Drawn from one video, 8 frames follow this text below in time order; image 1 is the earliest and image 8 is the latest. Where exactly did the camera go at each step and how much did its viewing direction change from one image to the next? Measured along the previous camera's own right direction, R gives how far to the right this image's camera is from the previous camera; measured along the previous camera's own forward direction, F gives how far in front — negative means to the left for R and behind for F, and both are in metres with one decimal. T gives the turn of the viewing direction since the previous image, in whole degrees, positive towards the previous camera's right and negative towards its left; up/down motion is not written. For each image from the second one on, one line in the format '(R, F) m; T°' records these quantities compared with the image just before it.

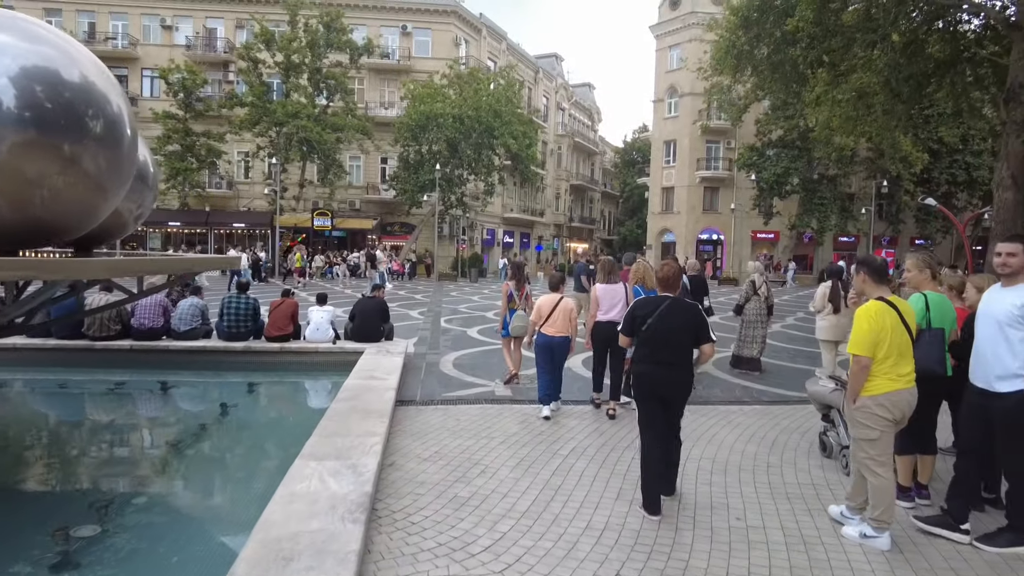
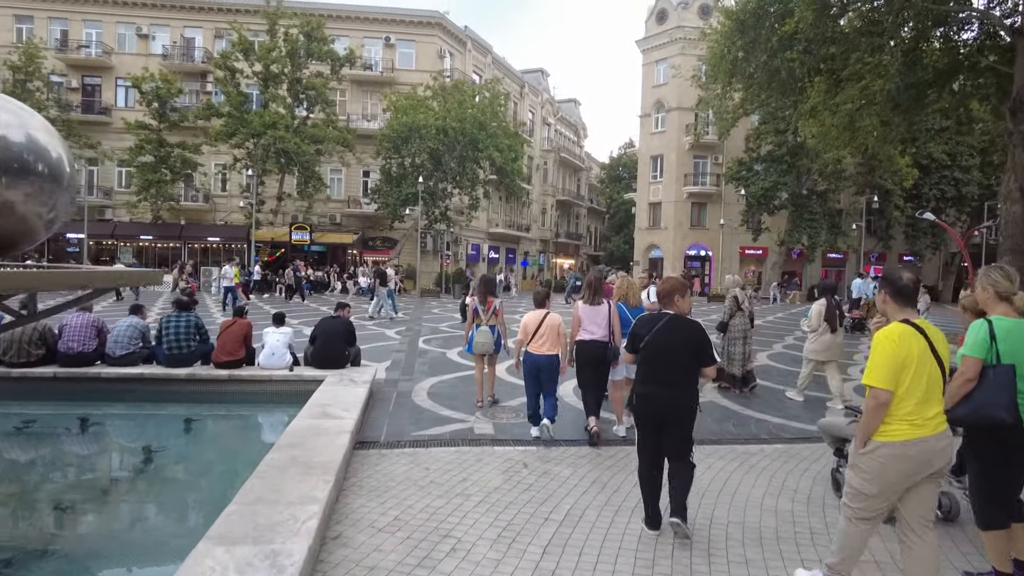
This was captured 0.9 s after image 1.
(0.0, +0.9) m; +1°
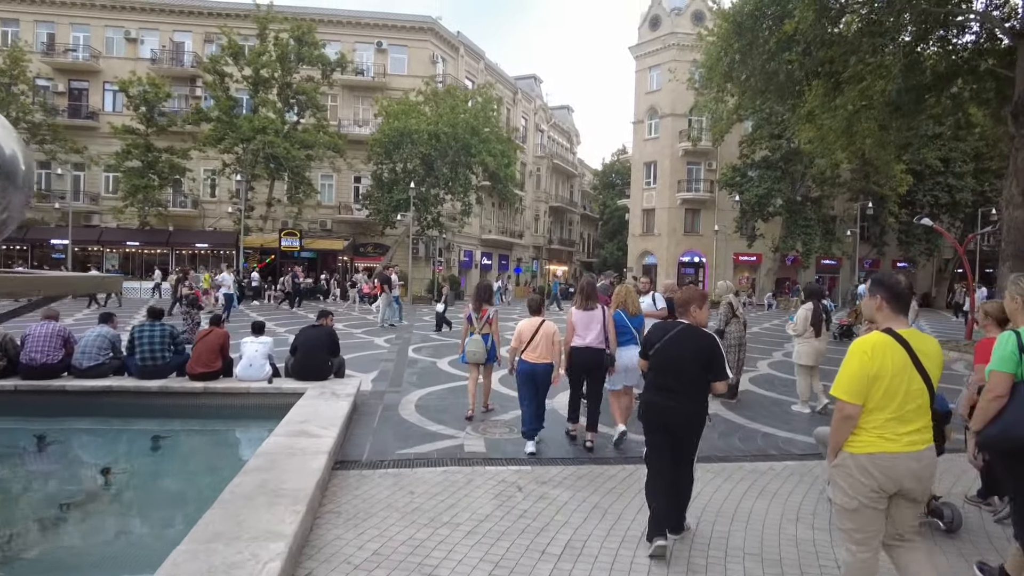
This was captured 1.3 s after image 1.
(0.0, +0.4) m; +1°
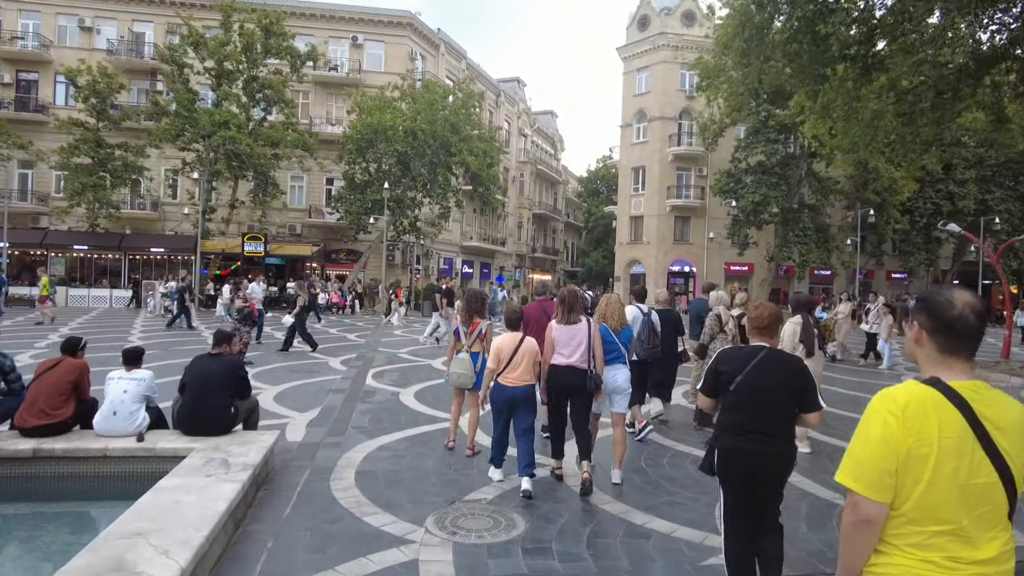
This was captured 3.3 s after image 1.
(0.0, +2.1) m; +2°
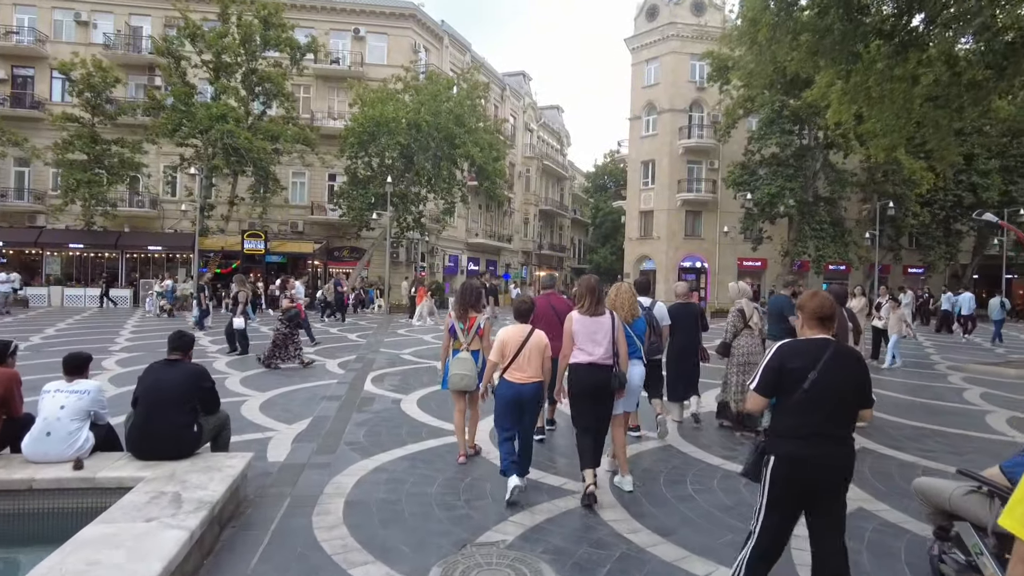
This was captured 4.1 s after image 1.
(-0.1, +0.9) m; 0°
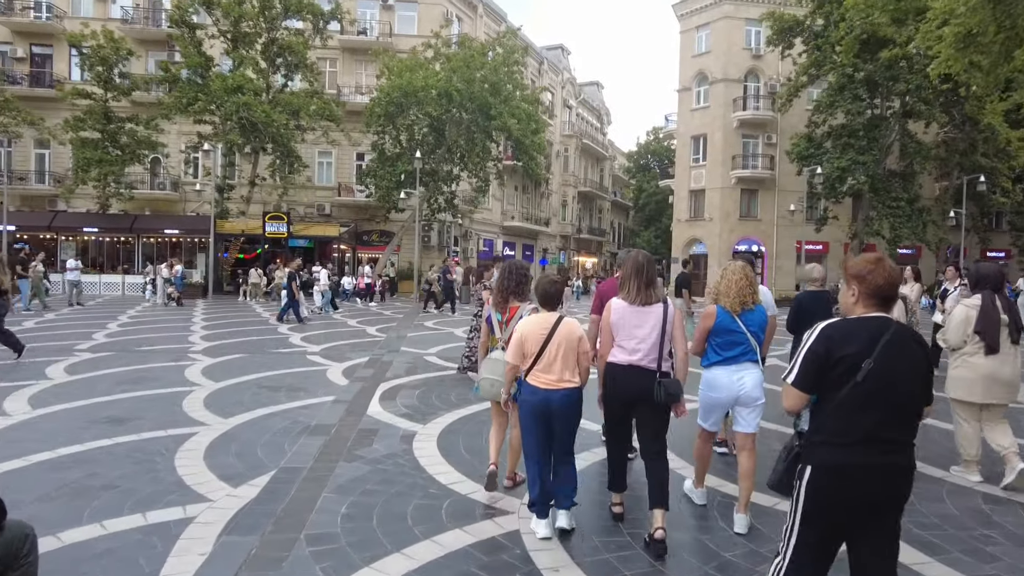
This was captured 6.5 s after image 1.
(-0.2, +2.3) m; -3°
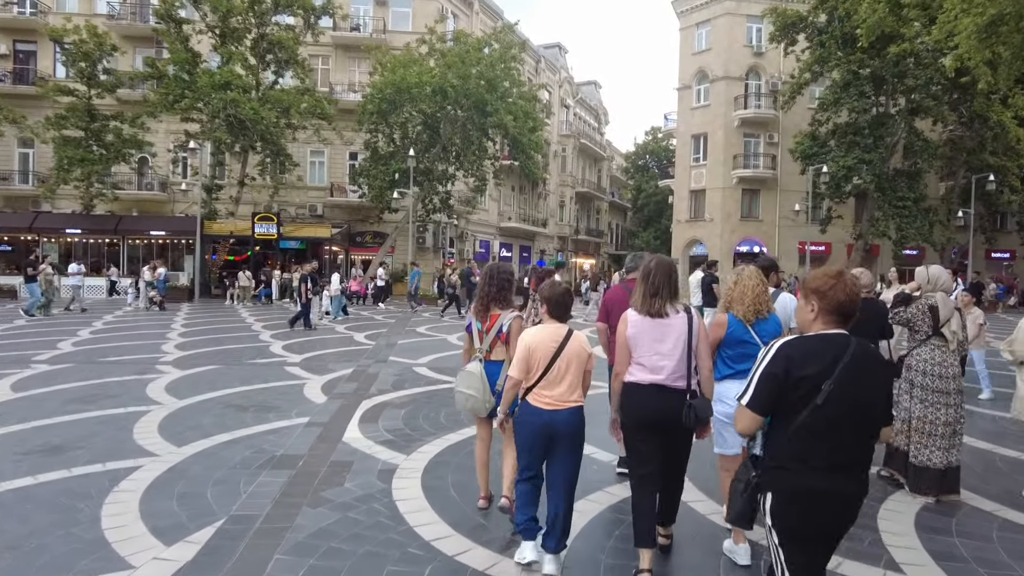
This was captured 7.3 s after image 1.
(0.0, +0.7) m; 0°
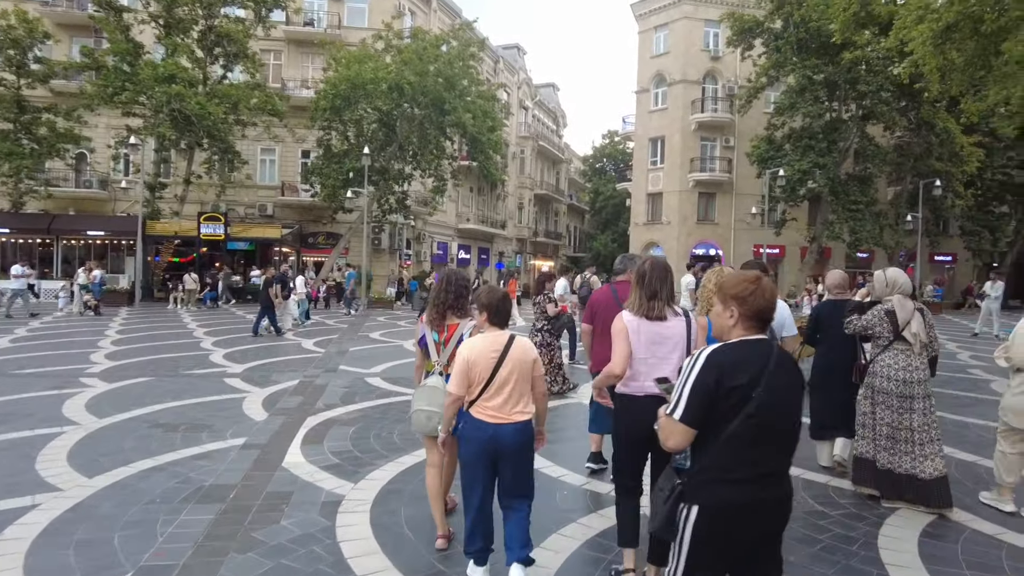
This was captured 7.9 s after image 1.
(0.0, +0.5) m; +4°
